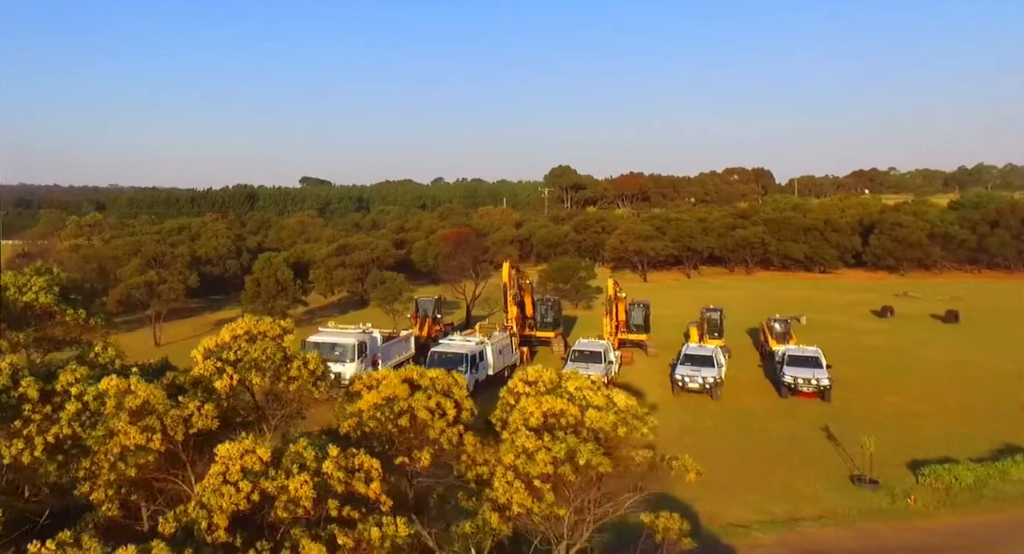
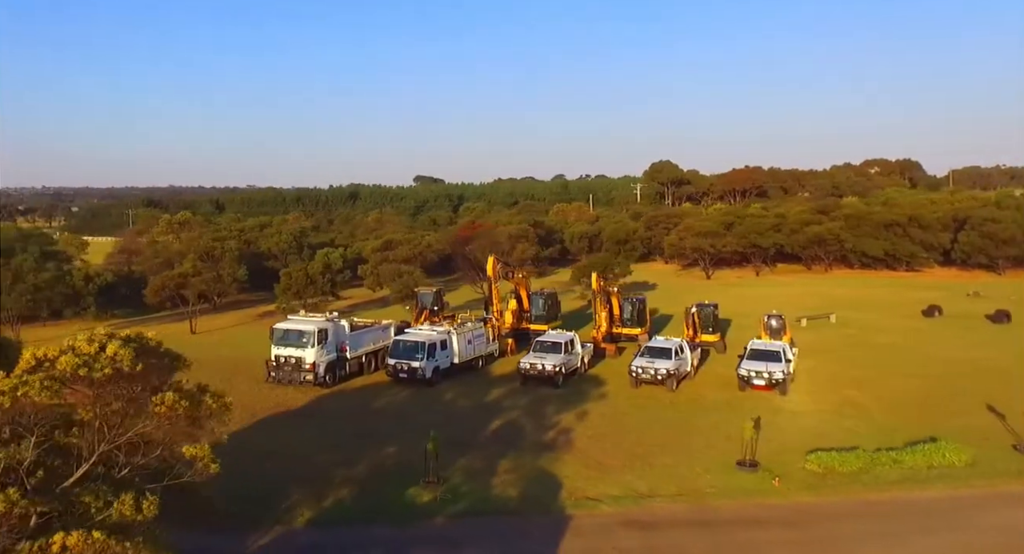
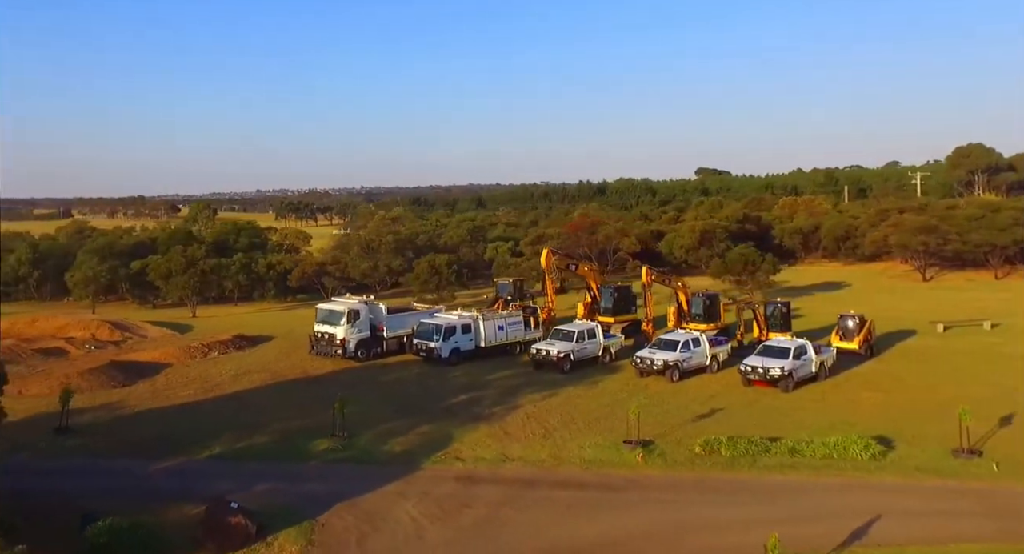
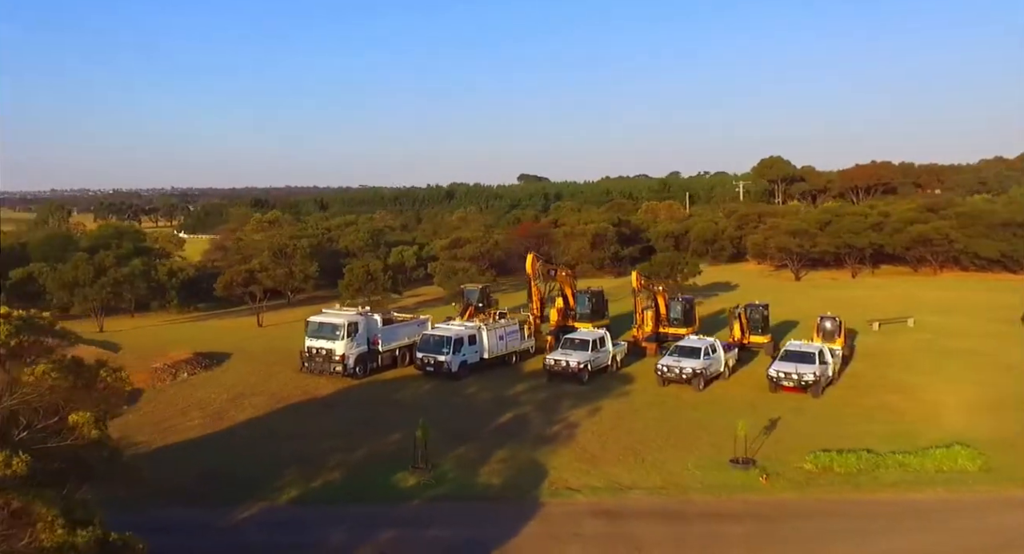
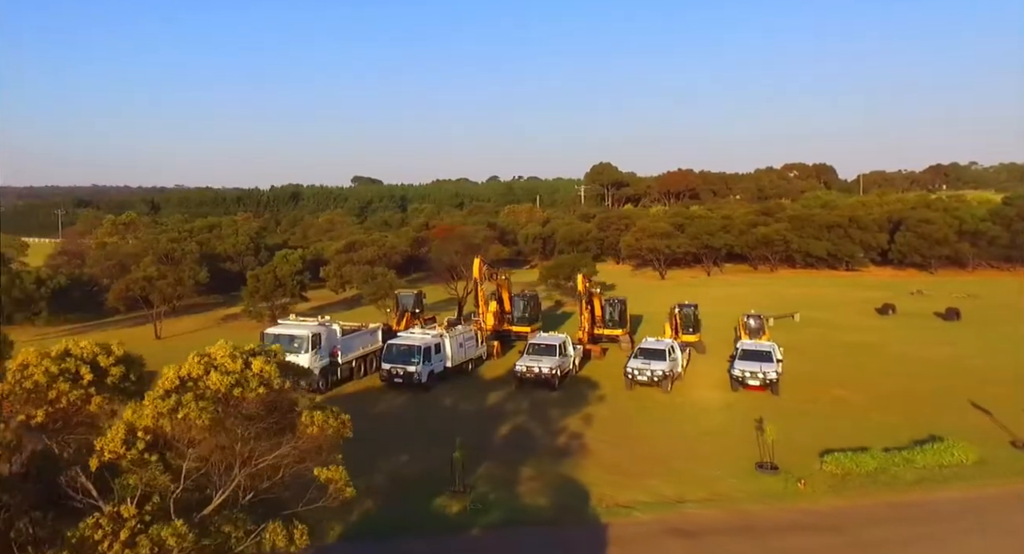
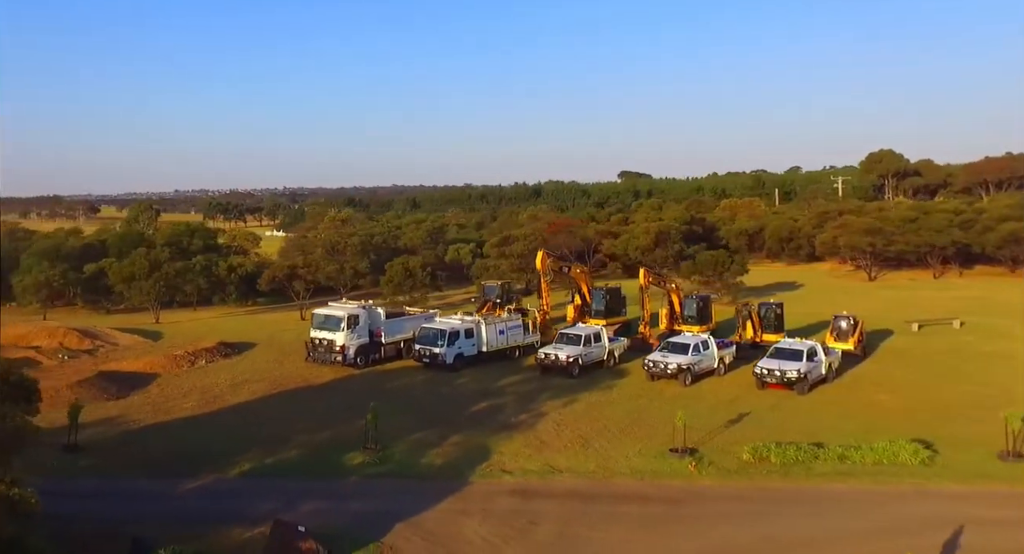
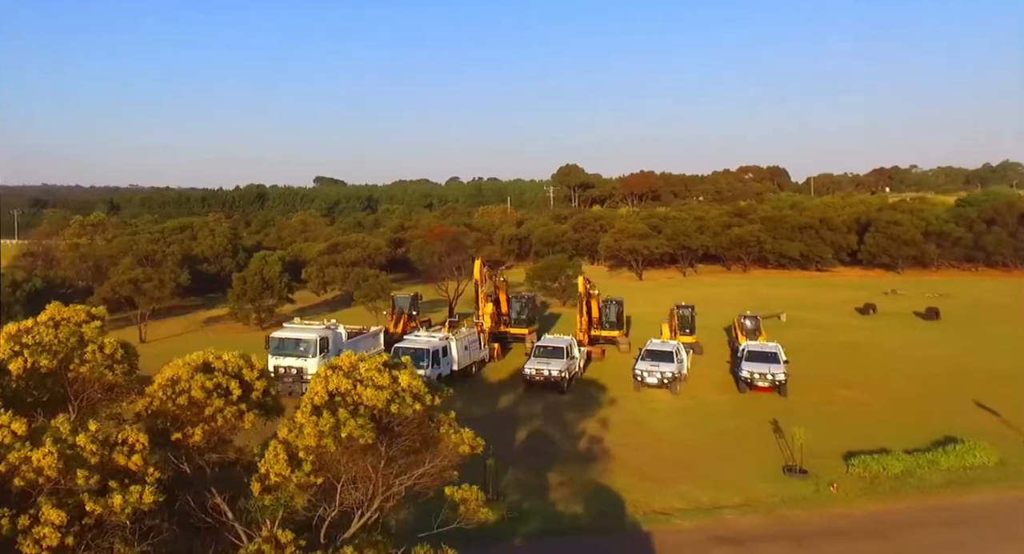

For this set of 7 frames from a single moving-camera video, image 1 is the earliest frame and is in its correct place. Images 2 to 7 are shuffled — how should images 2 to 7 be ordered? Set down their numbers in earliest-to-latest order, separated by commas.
7, 5, 2, 4, 6, 3
